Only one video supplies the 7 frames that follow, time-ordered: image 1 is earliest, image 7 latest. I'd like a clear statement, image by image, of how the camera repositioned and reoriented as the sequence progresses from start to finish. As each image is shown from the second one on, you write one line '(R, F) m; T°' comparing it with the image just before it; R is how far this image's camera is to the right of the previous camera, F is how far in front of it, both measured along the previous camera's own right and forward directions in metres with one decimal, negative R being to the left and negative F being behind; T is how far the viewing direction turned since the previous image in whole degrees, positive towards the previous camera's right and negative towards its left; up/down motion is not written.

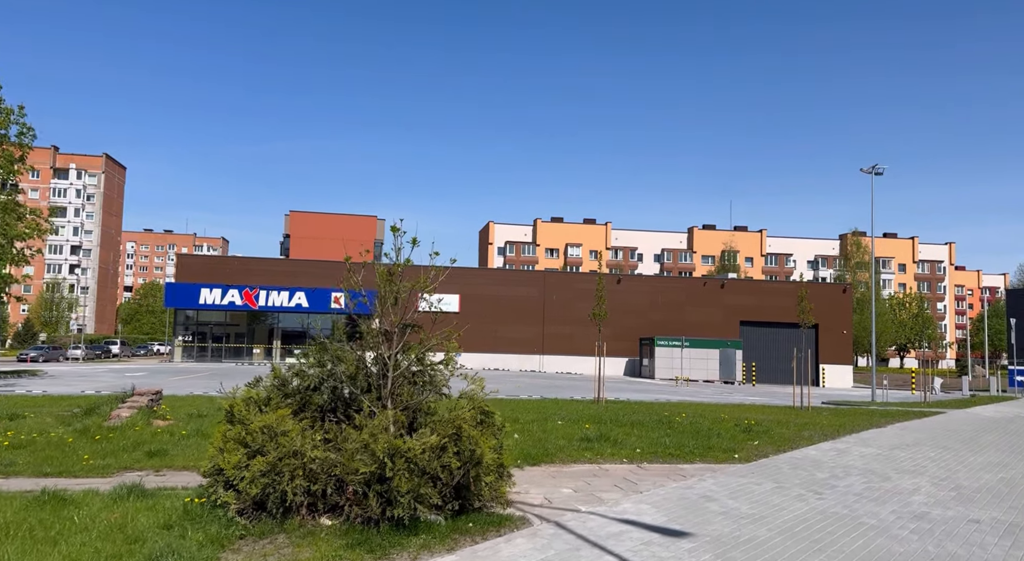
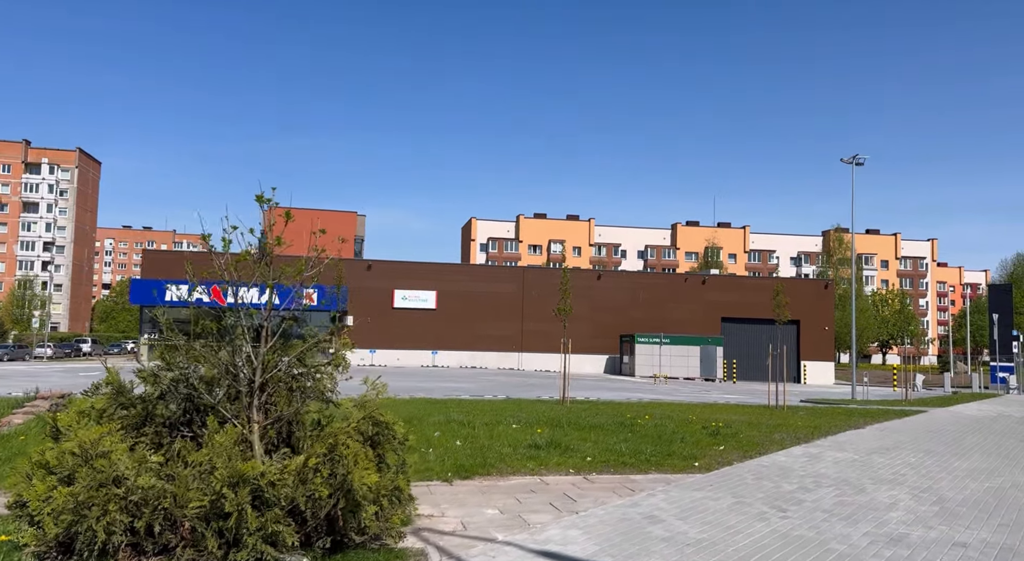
(+0.7, +1.2) m; +1°
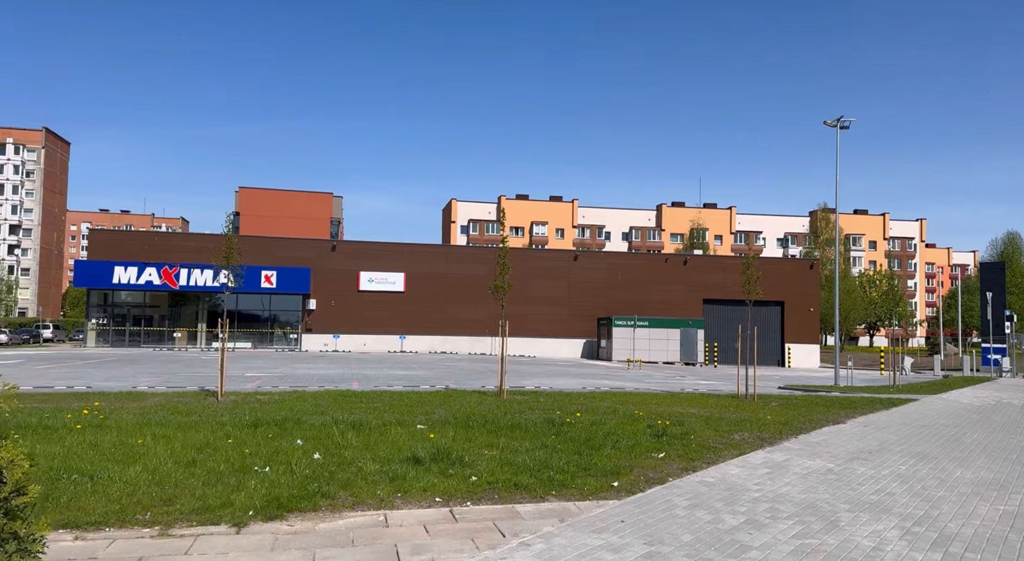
(+1.3, +2.8) m; +1°
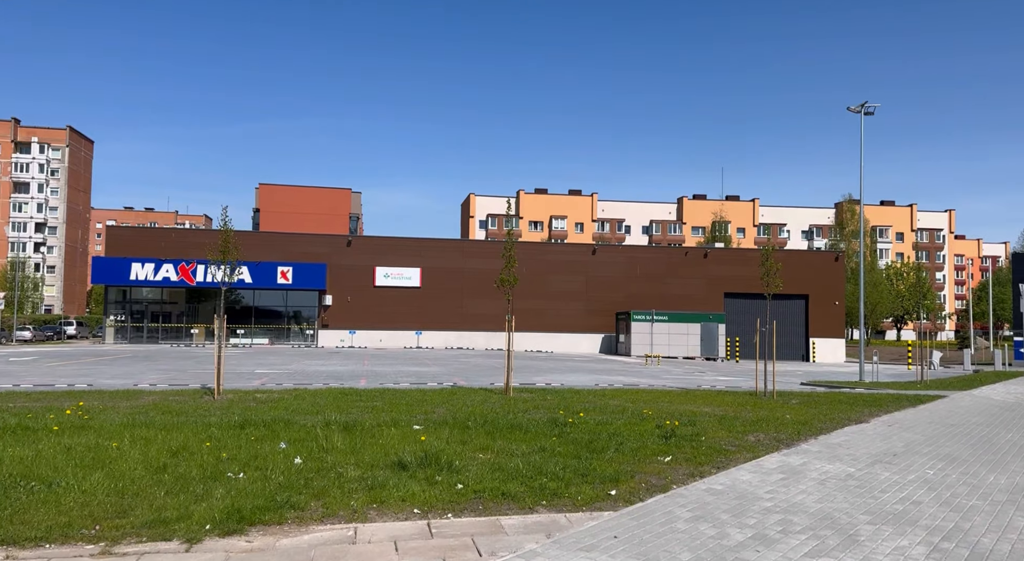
(+0.3, +0.6) m; -2°
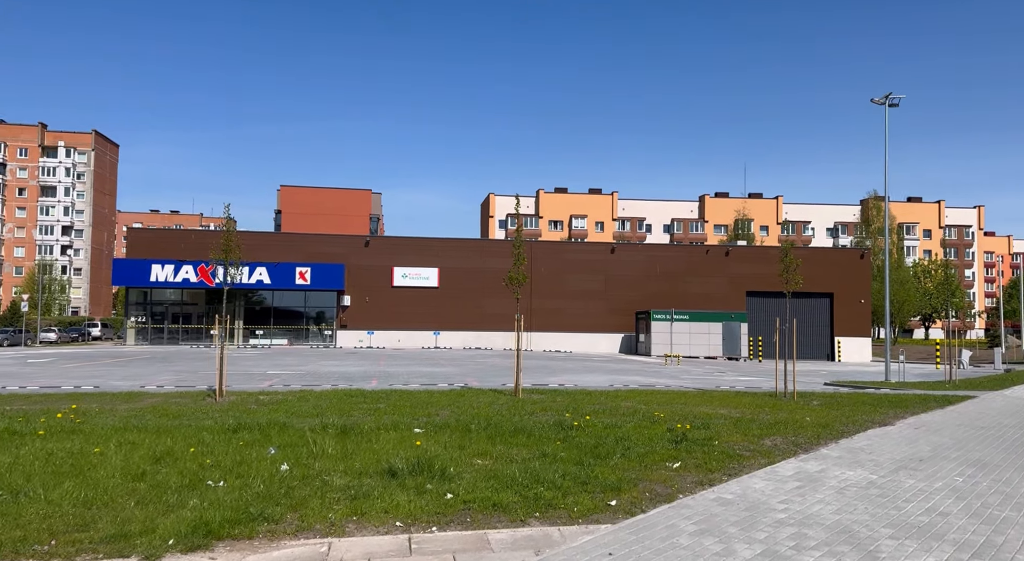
(+0.3, +0.5) m; -2°
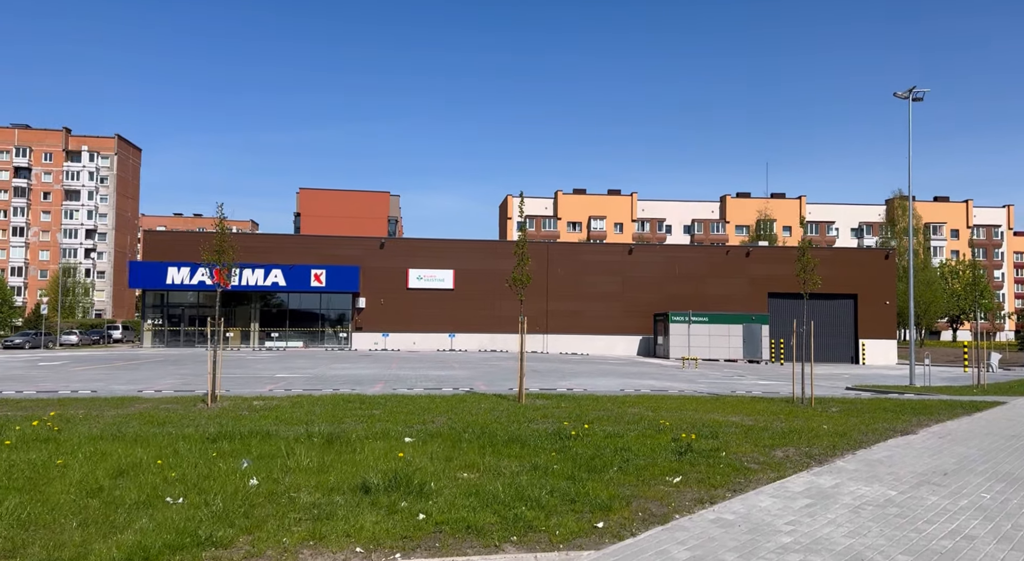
(+0.4, +0.6) m; -2°
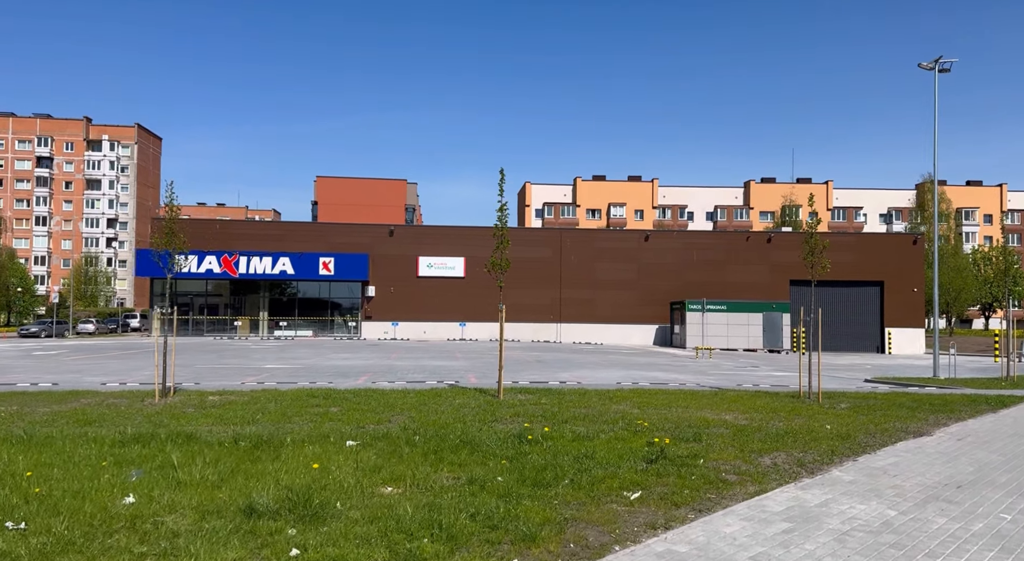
(+0.8, +1.3) m; -2°
